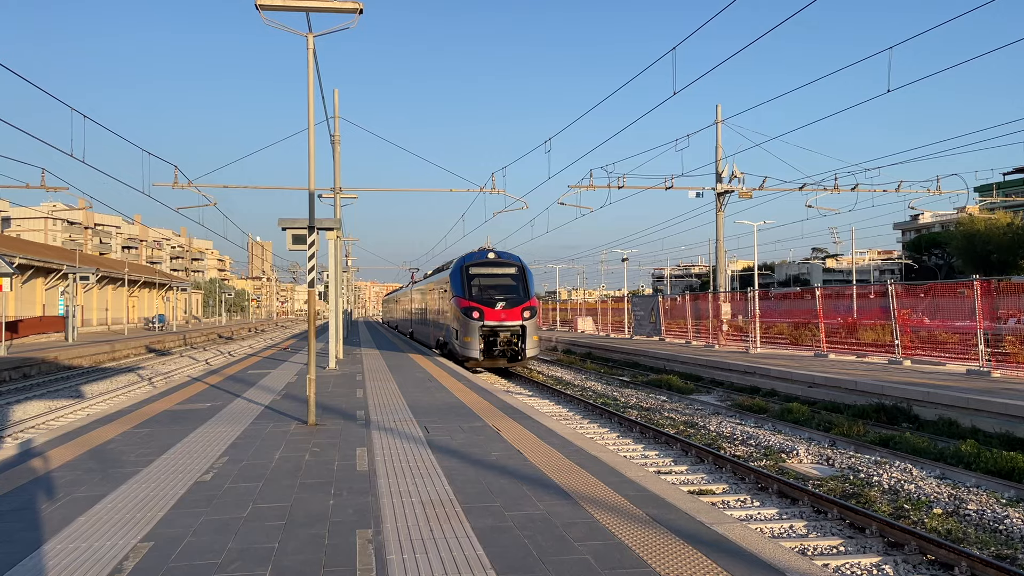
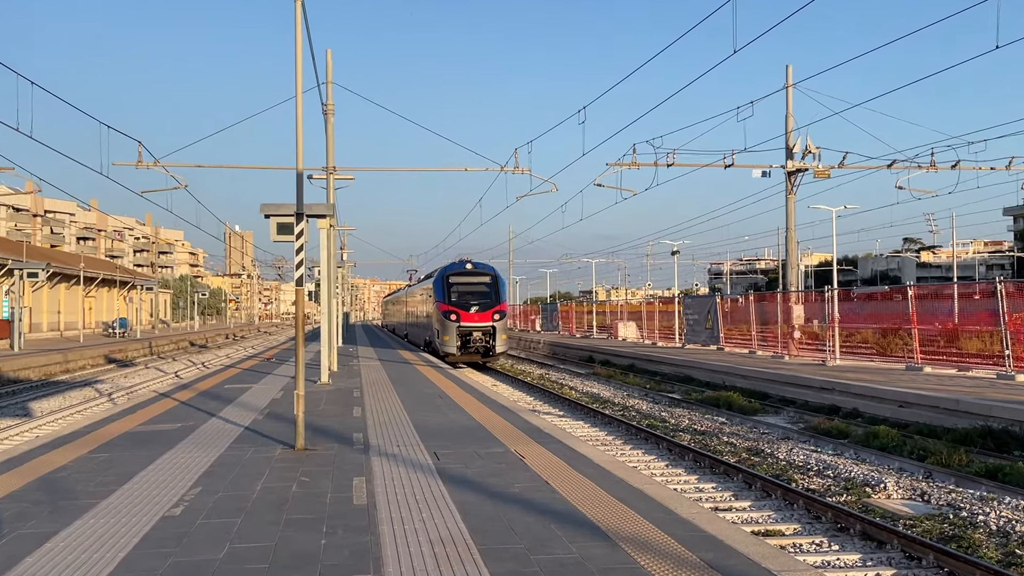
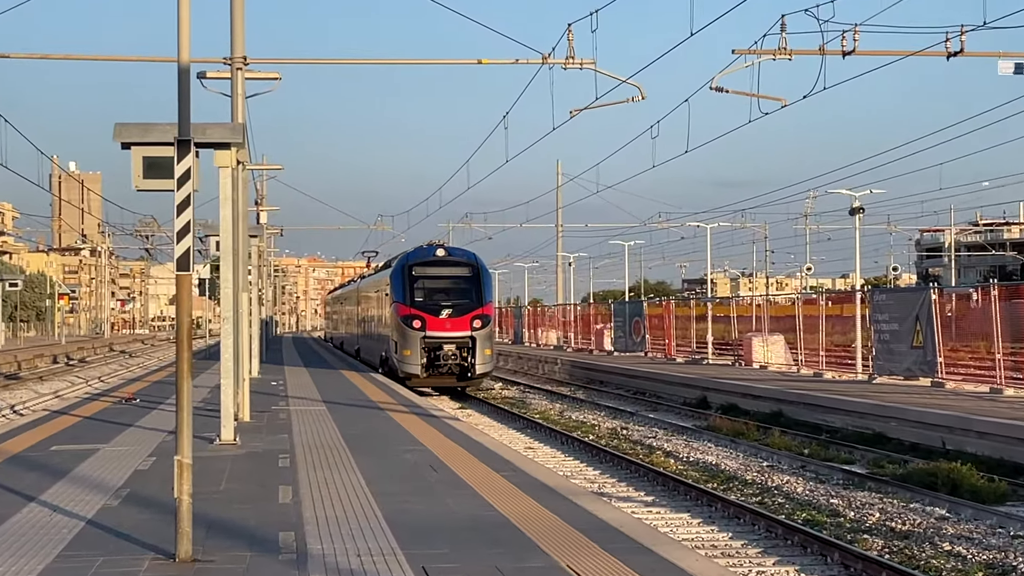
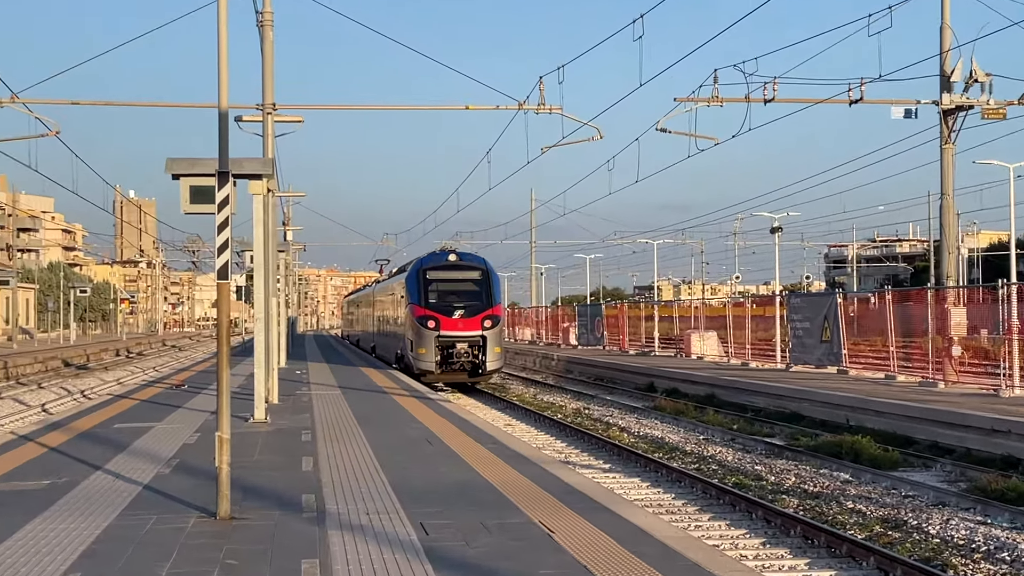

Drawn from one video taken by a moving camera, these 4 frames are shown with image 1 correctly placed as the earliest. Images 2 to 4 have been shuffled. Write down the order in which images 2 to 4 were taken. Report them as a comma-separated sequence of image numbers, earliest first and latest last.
2, 4, 3
